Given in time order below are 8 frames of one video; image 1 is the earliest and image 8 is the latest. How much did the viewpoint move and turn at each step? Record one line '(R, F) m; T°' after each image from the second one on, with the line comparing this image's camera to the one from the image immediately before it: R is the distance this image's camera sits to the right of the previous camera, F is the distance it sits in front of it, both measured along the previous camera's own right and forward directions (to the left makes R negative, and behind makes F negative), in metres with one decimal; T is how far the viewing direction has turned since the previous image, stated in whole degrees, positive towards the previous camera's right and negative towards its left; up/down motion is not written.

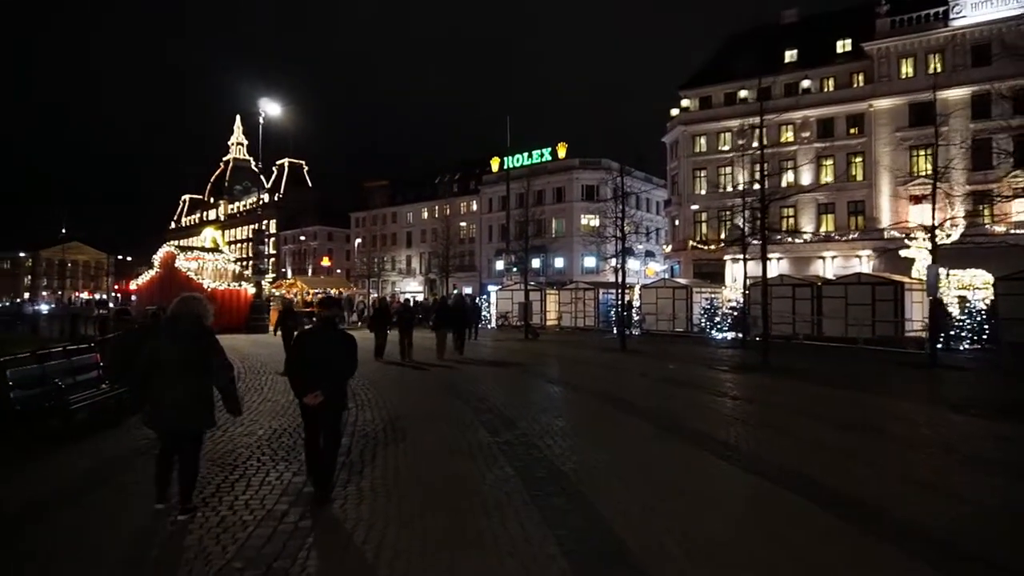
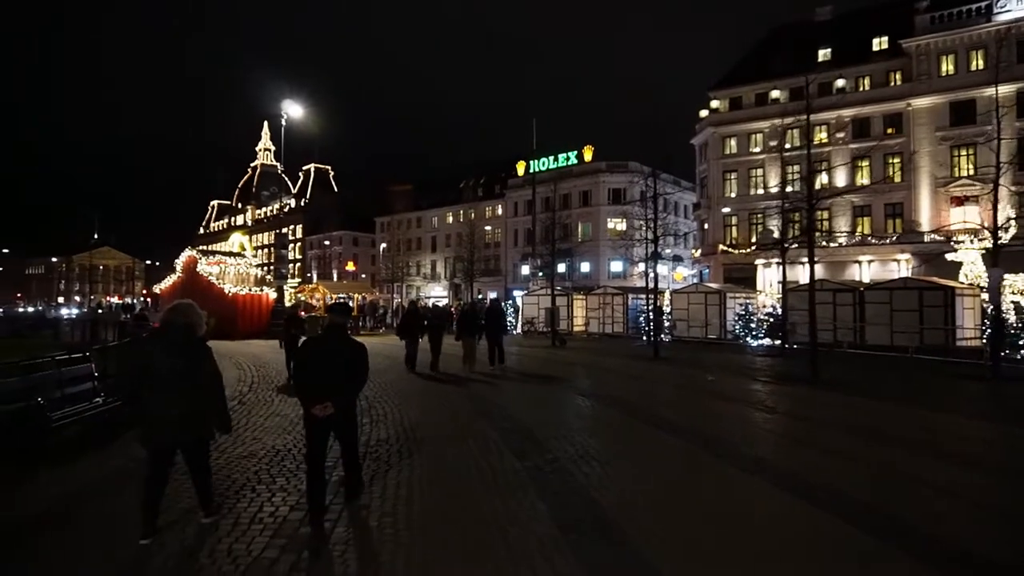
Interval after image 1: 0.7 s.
(-0.1, +0.9) m; -2°
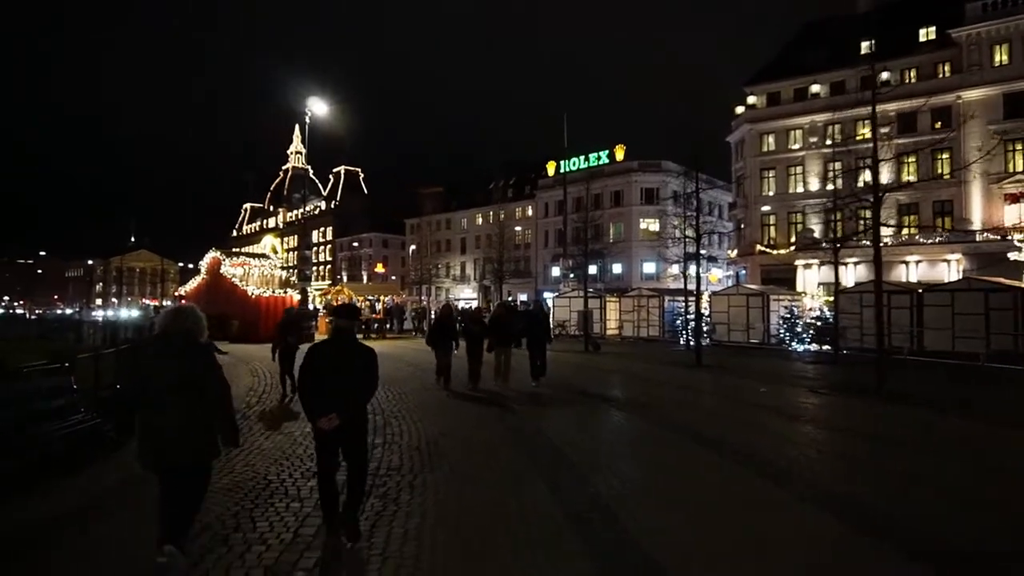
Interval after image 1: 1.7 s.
(0.0, +1.2) m; -2°
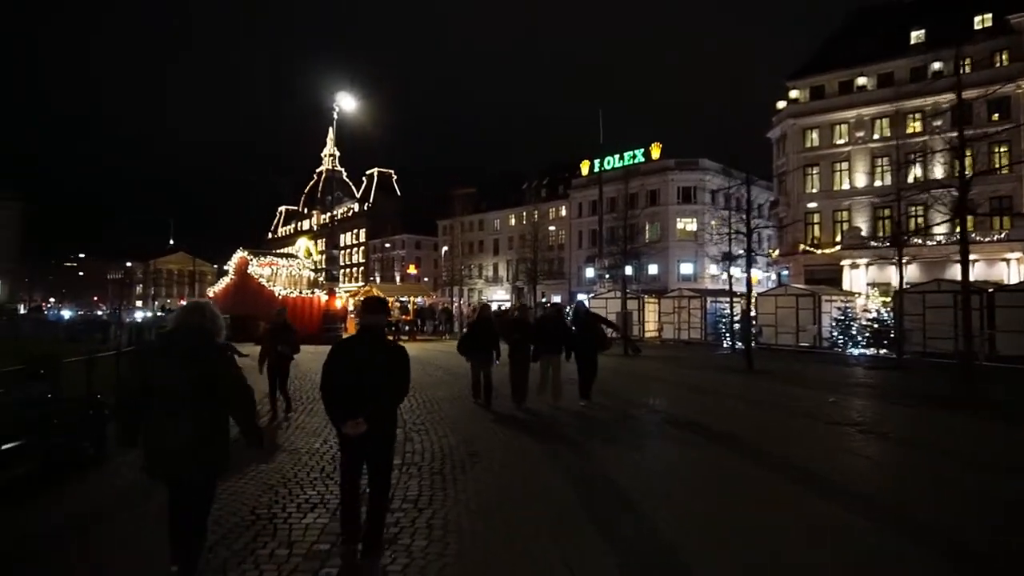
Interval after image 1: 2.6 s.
(-0.1, +1.2) m; -3°
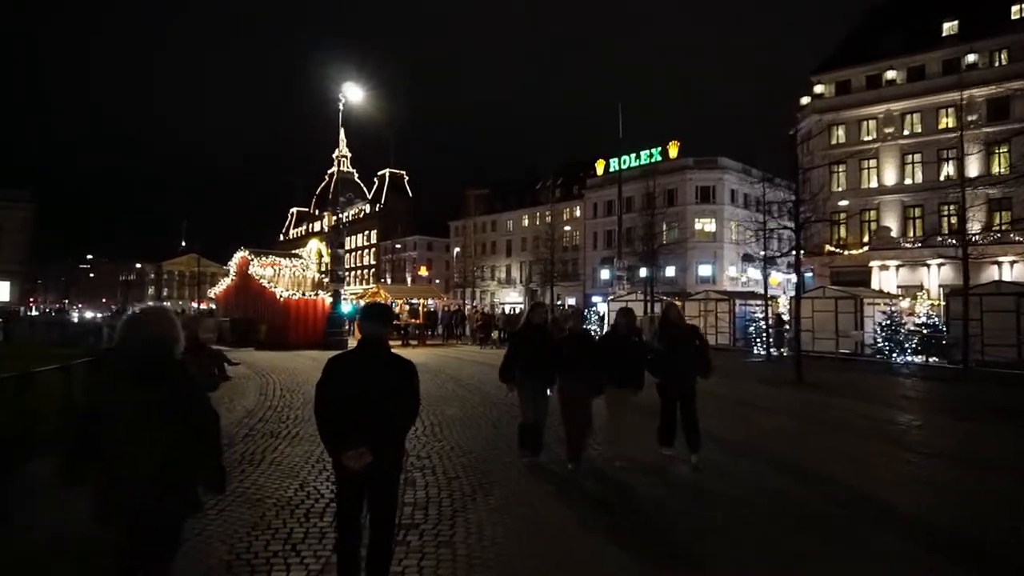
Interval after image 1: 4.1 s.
(-0.2, +1.8) m; -1°
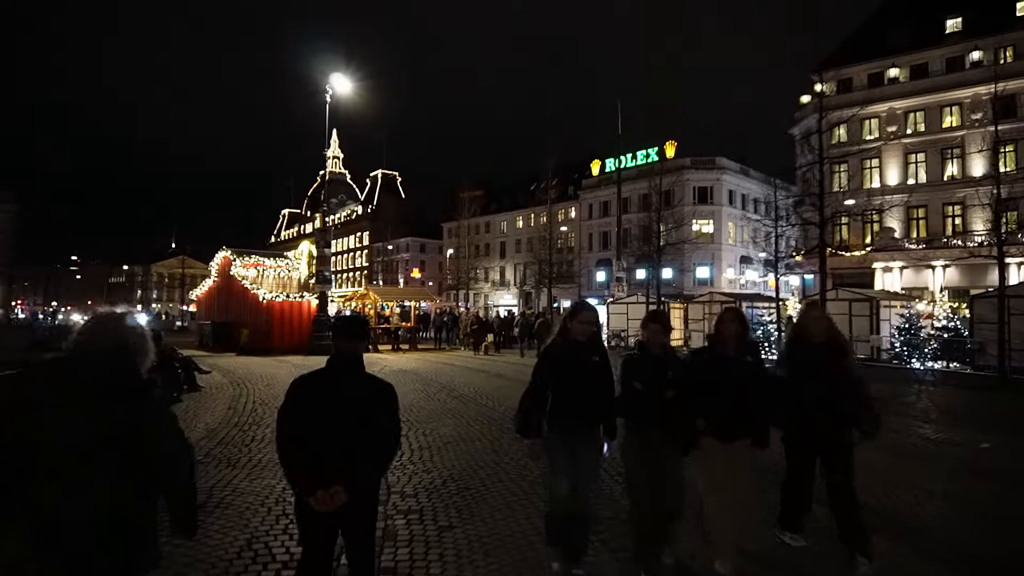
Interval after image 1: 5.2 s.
(-0.1, +1.4) m; +1°
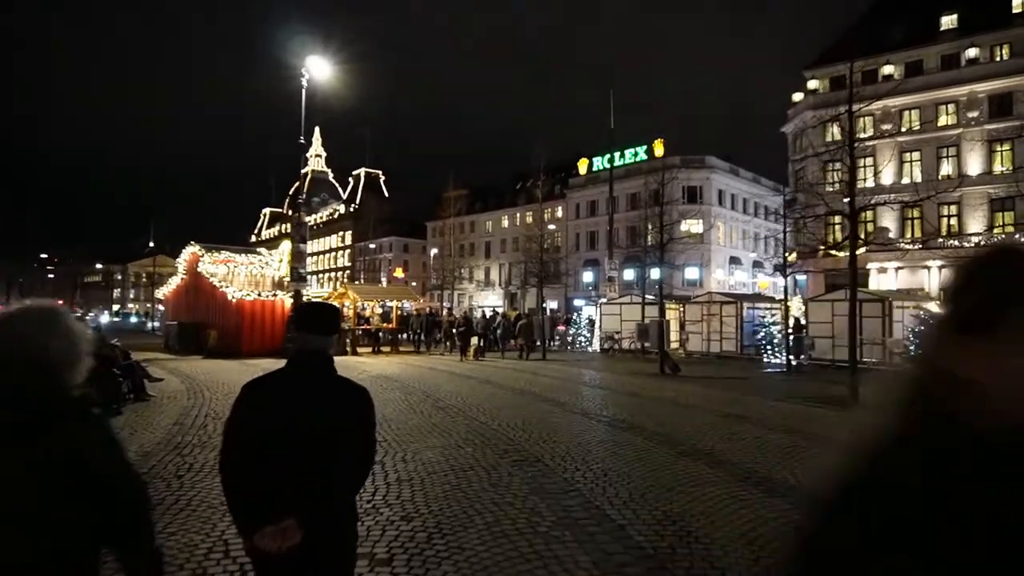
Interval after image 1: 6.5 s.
(-0.2, +1.6) m; +1°
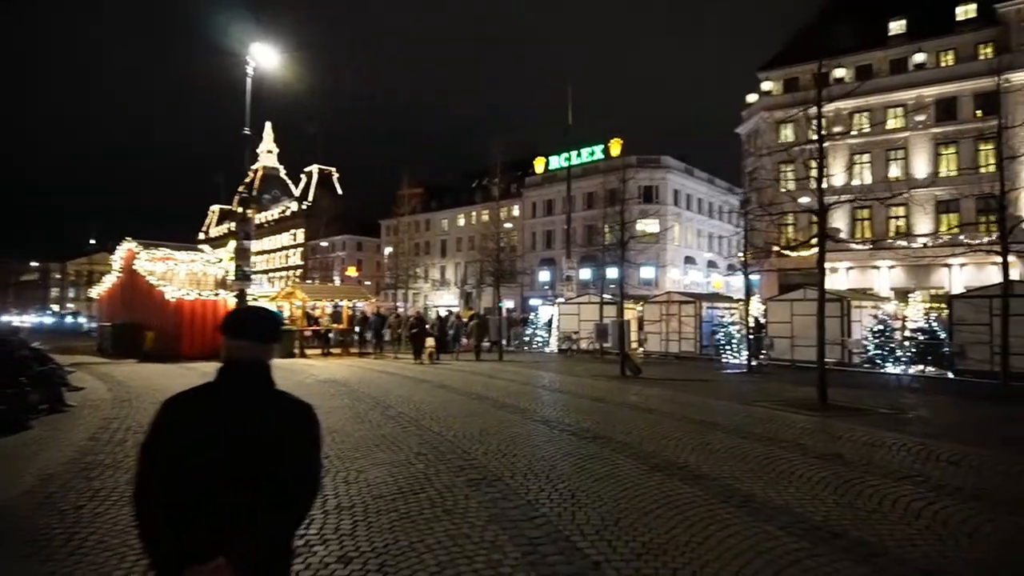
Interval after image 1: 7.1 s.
(0.0, +0.8) m; +4°
